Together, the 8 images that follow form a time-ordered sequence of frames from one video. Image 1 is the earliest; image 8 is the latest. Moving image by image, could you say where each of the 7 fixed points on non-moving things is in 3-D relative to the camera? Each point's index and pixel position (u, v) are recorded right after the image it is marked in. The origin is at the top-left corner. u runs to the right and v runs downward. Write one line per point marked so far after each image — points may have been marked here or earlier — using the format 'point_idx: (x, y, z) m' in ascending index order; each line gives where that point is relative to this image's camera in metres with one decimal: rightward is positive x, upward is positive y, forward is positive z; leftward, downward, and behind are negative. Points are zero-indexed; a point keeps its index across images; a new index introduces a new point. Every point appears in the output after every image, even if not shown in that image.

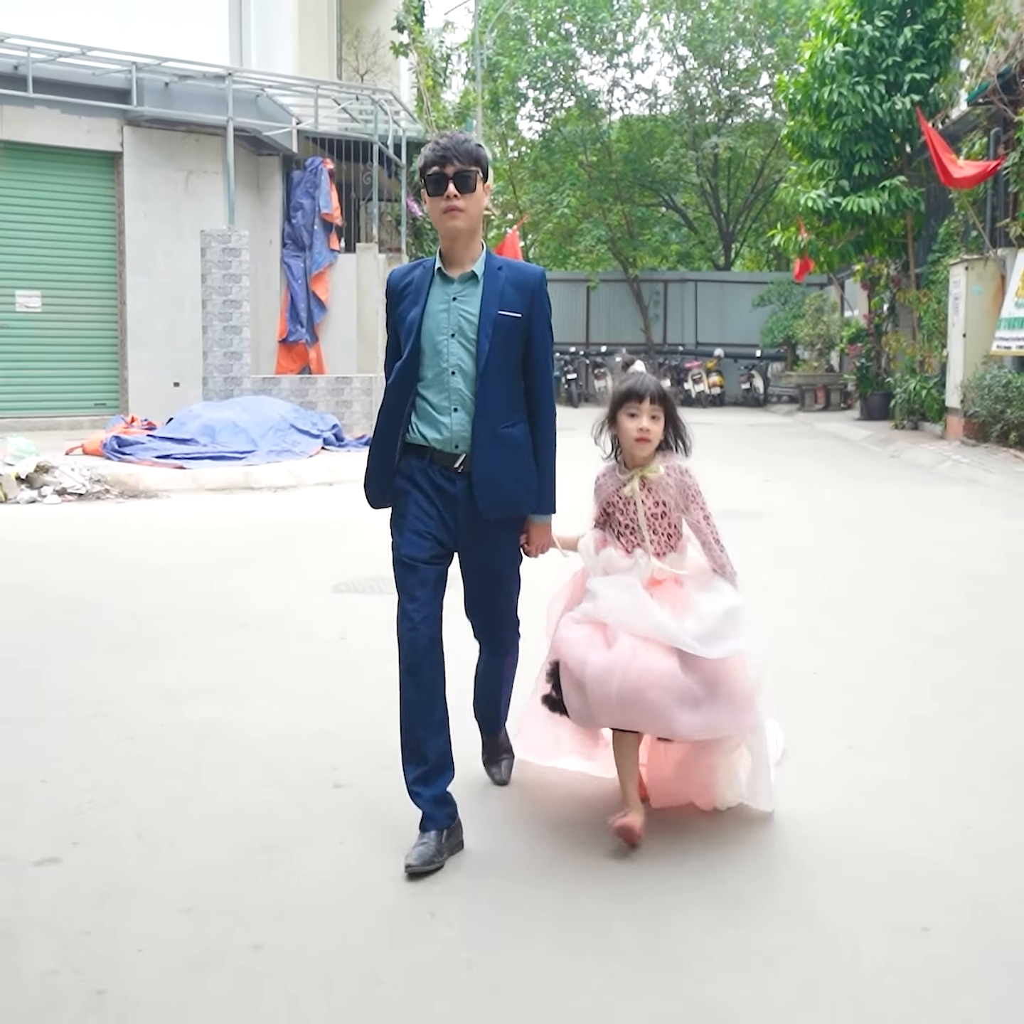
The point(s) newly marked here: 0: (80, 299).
0: (-4.7, +2.4, +16.1) m
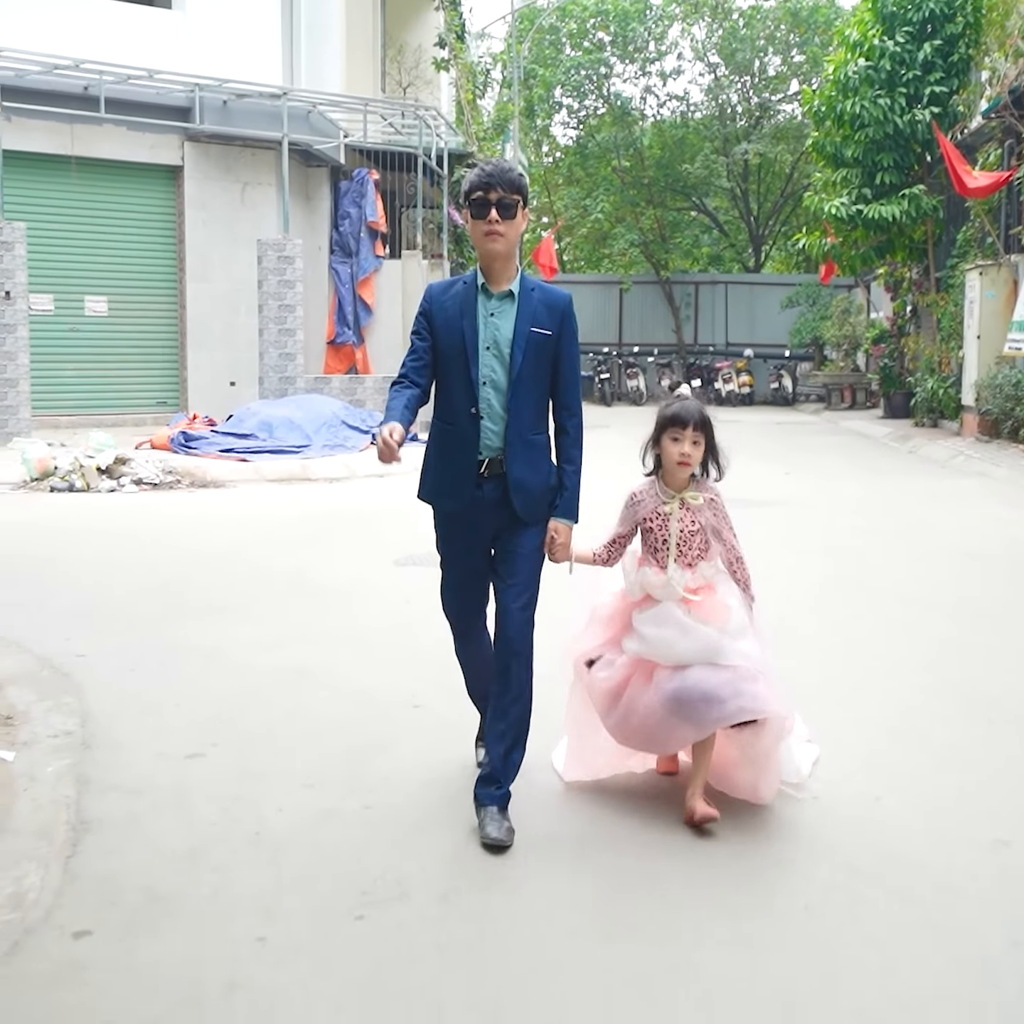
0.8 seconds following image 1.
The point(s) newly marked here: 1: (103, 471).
0: (-4.3, +2.5, +17.2) m
1: (-3.4, +0.3, +12.2) m
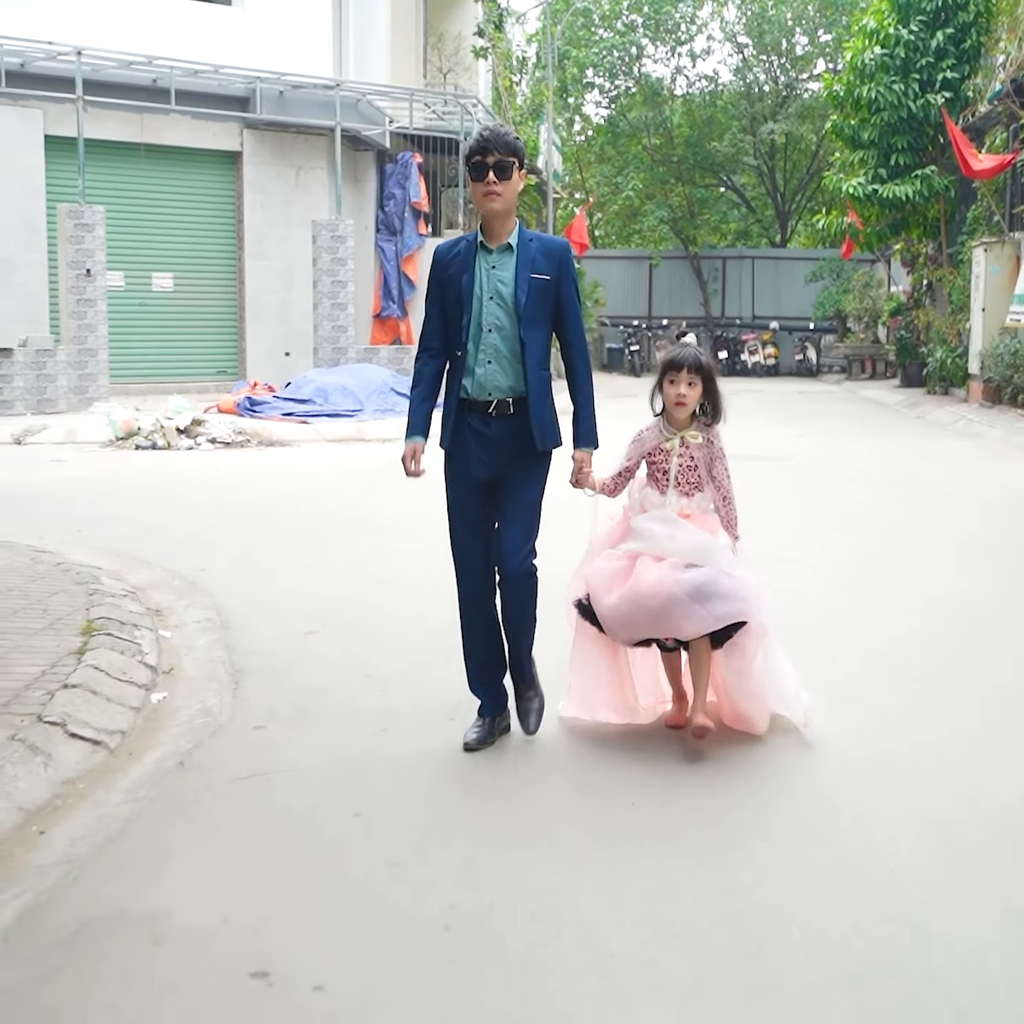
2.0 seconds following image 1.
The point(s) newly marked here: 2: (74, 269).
0: (-3.8, +3.0, +18.5) m
1: (-3.1, +0.8, +13.6) m
2: (-4.6, +2.6, +15.5) m
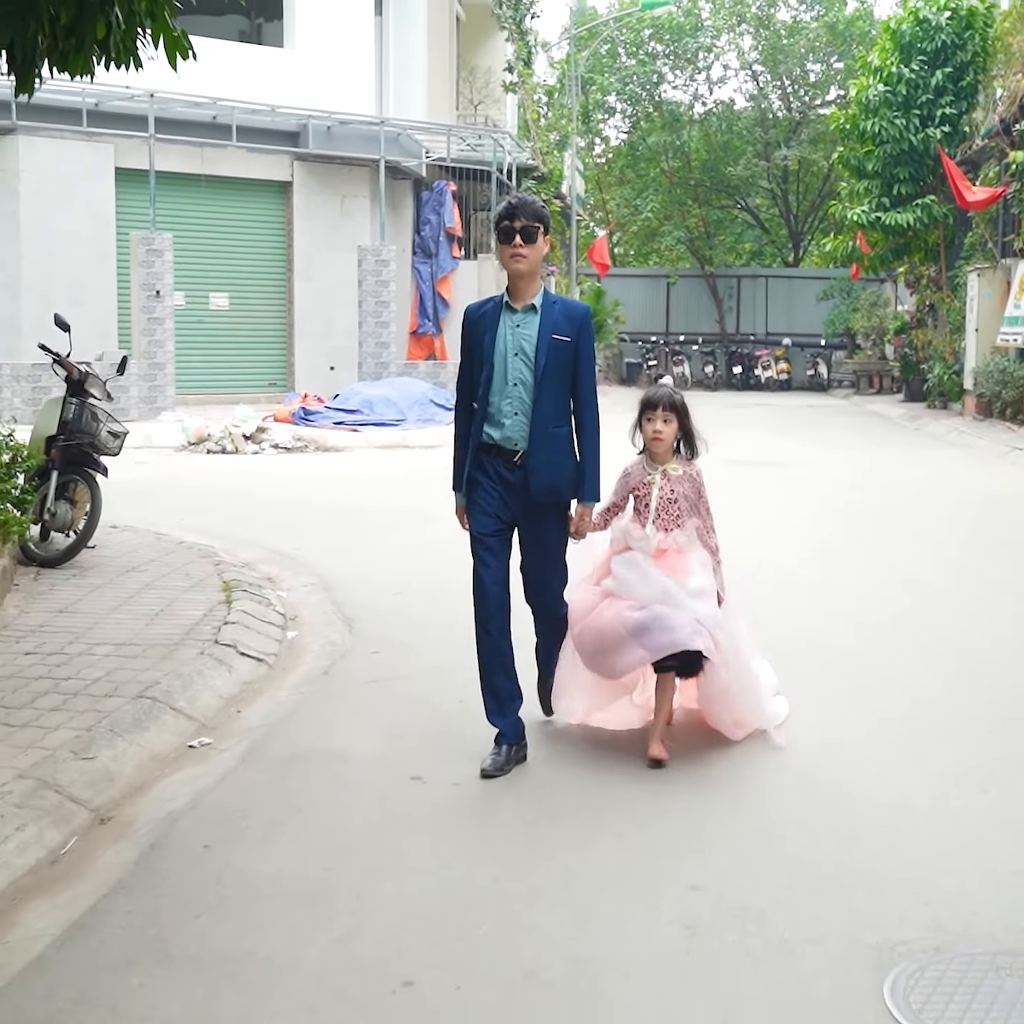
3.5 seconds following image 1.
0: (-3.5, +2.9, +20.1) m
1: (-2.7, +0.8, +15.2) m
2: (-4.3, +2.6, +17.1) m
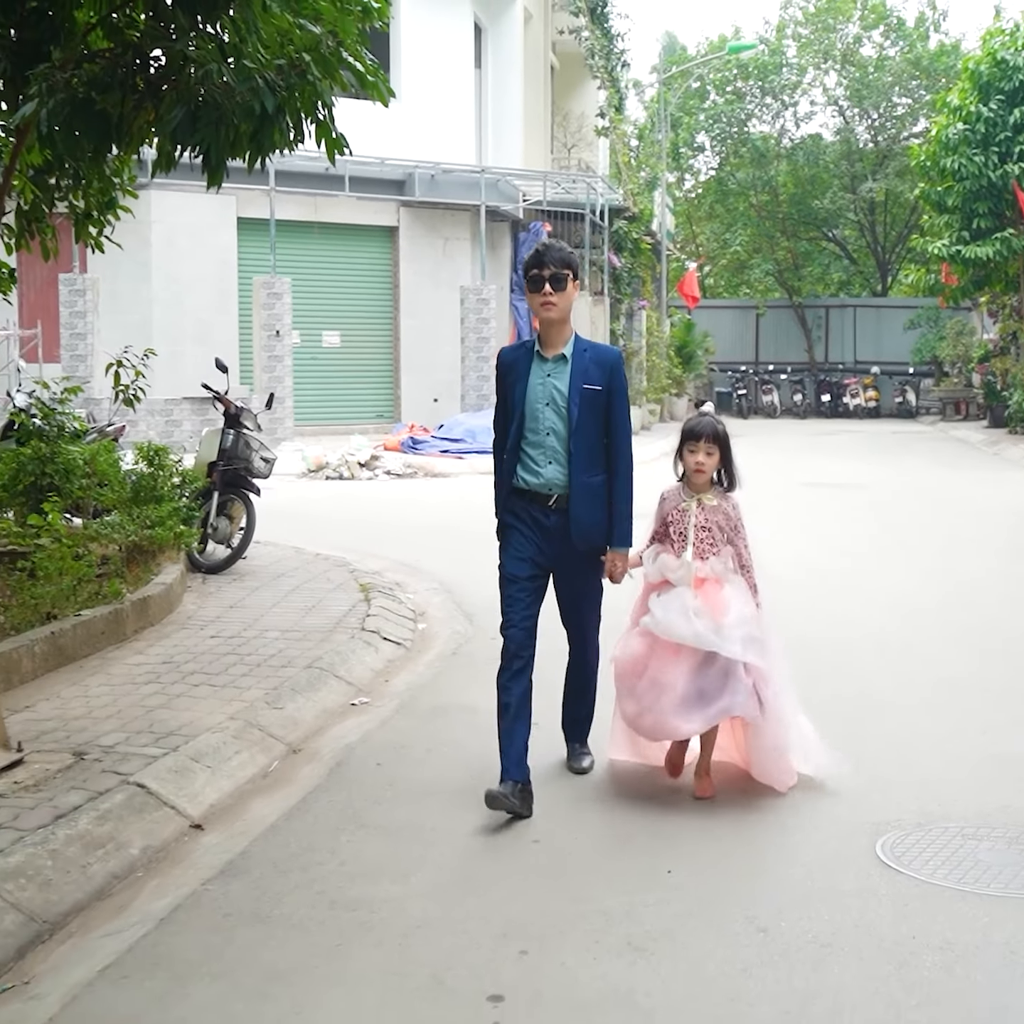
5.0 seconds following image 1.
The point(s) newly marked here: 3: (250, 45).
0: (-2.1, +2.6, +21.5) m
1: (-1.7, +0.5, +16.5) m
2: (-3.1, +2.3, +18.6) m
3: (-1.0, +1.8, +5.6) m
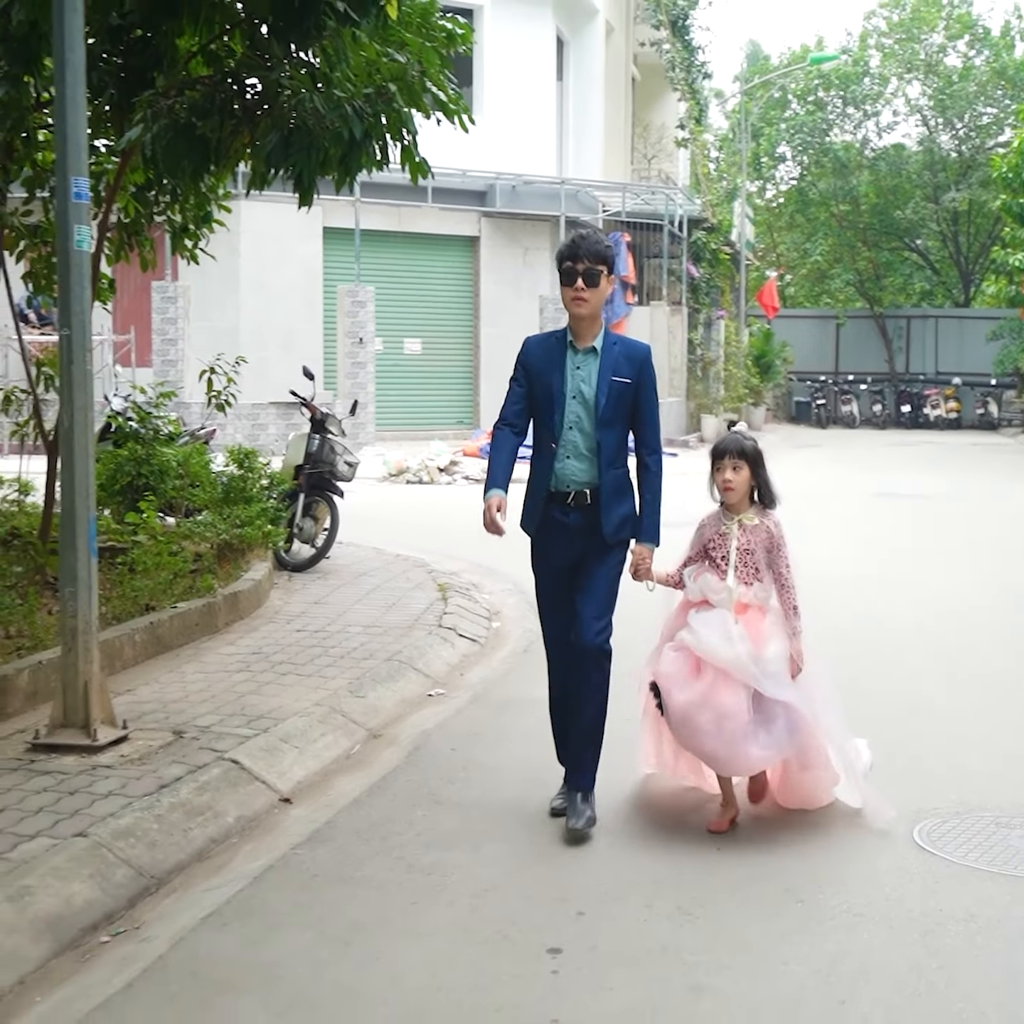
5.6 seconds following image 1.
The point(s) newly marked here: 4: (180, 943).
0: (-0.9, +2.5, +22.0) m
1: (-0.8, +0.5, +16.9) m
2: (-2.1, +2.3, +19.1) m
3: (-0.7, +1.8, +6.0) m
4: (-0.8, -1.0, +3.5) m
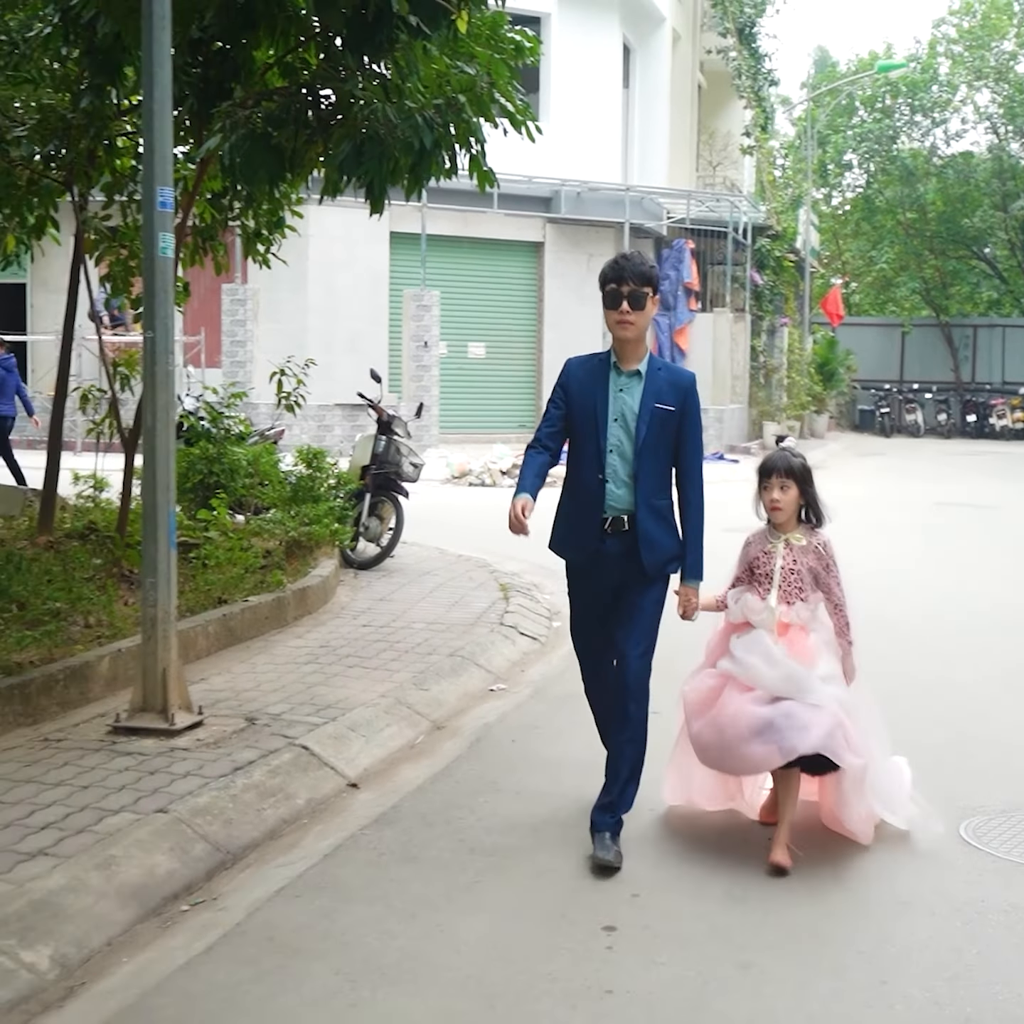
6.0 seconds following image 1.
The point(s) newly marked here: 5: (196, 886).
0: (0.0, +2.5, +22.2) m
1: (-0.1, +0.5, +17.1) m
2: (-1.3, +2.2, +19.3) m
3: (-0.4, +1.8, +6.2) m
4: (-0.6, -1.0, +3.7) m
5: (-0.8, -1.0, +3.9) m
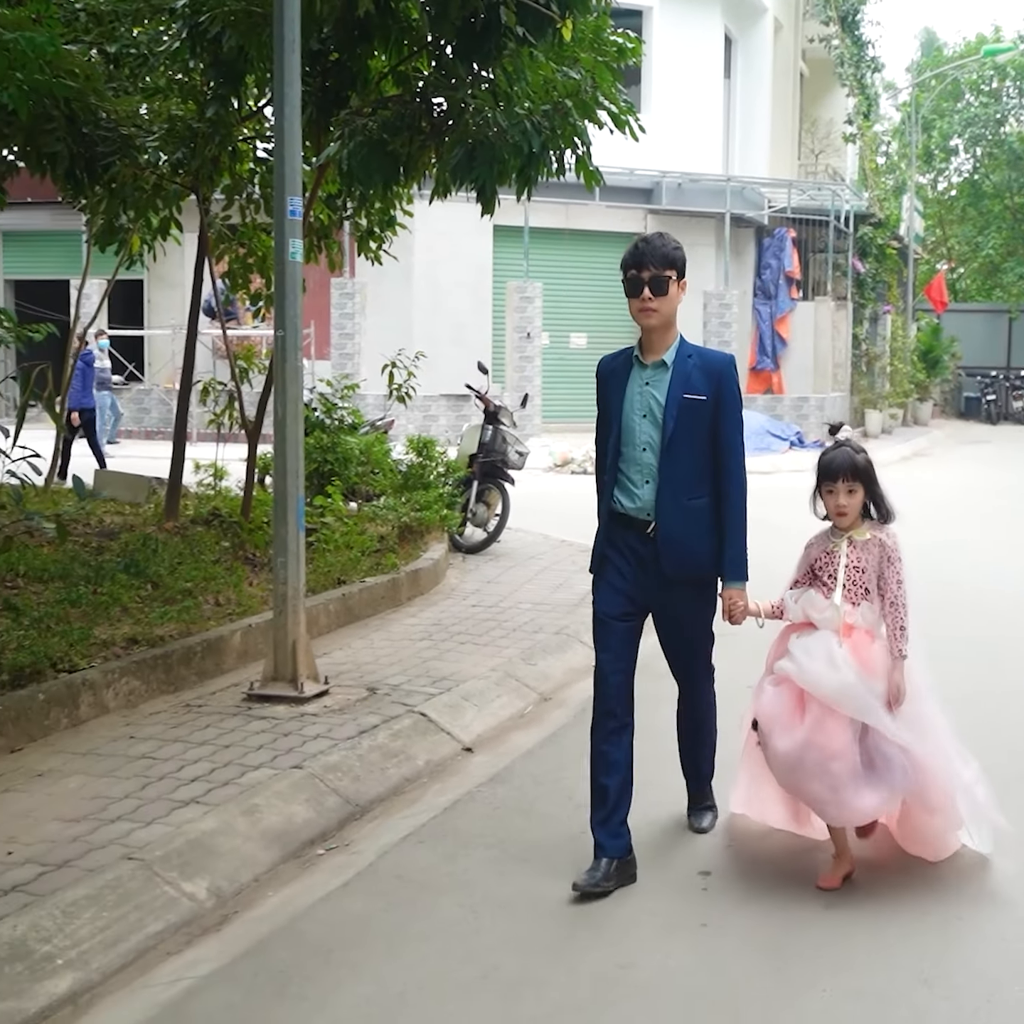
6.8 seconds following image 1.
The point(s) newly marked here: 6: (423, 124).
0: (+1.6, +2.7, +22.5) m
1: (+1.1, +0.6, +17.5) m
2: (+0.1, +2.4, +19.7) m
3: (0.0, +1.9, +6.6) m
4: (-0.4, -1.0, +4.1) m
5: (-0.5, -0.9, +4.3) m
6: (-0.4, +1.7, +6.6) m
